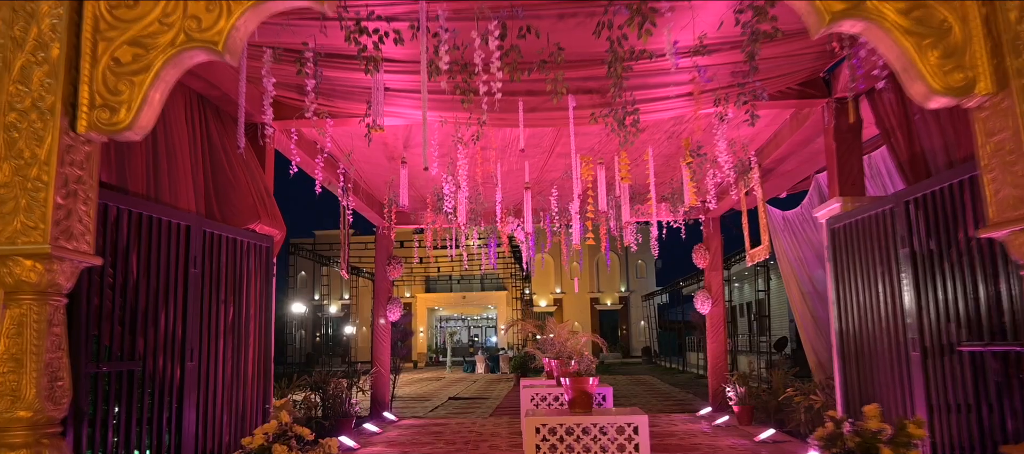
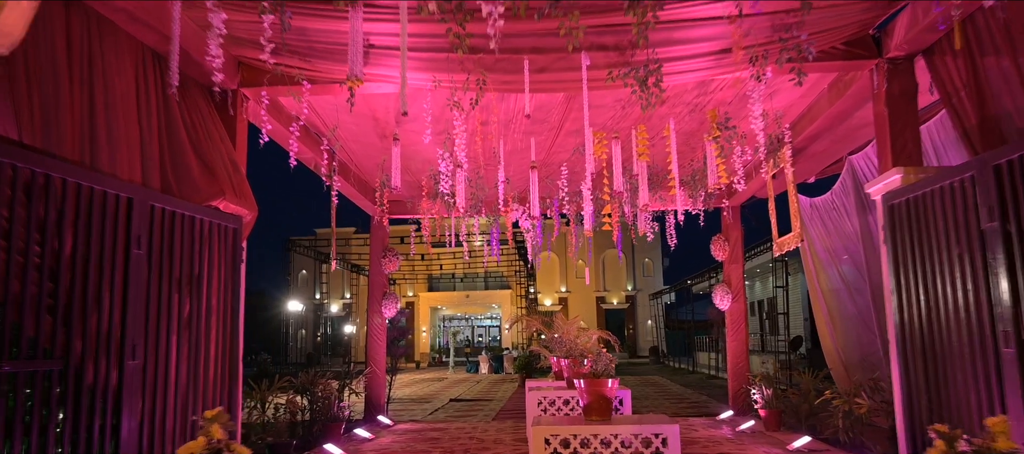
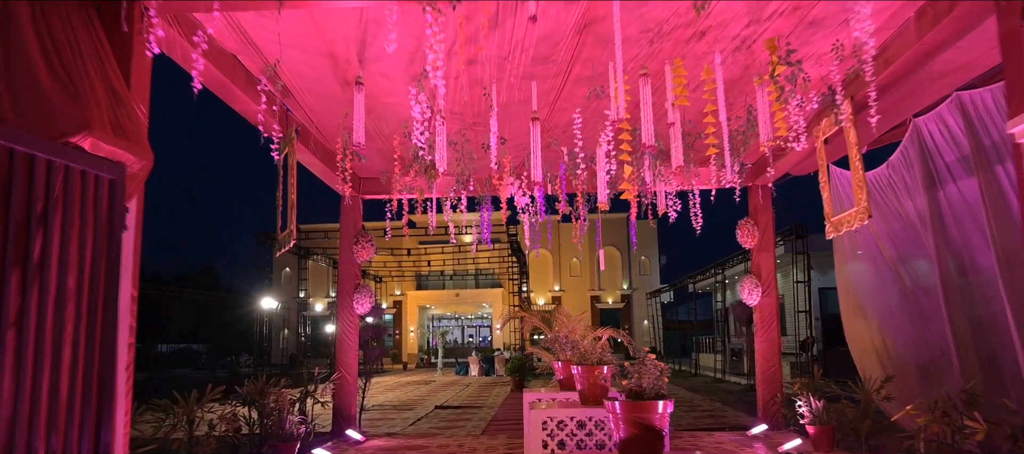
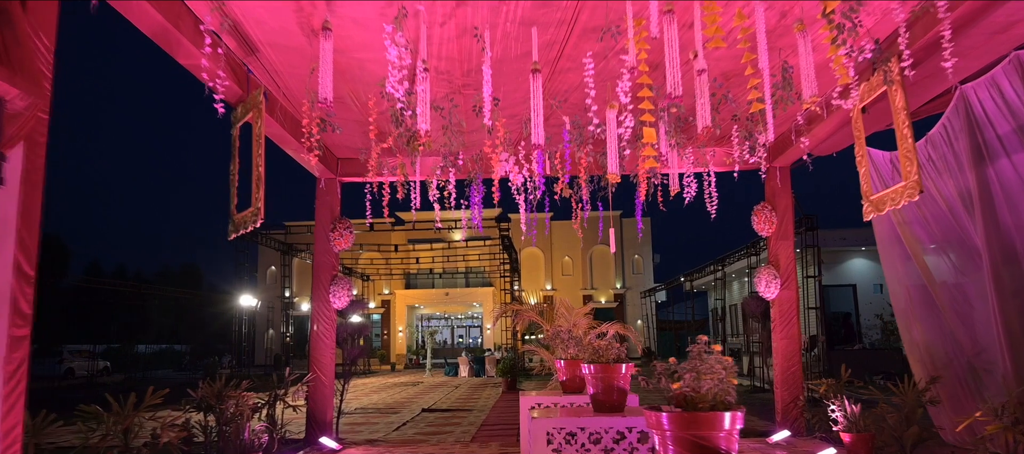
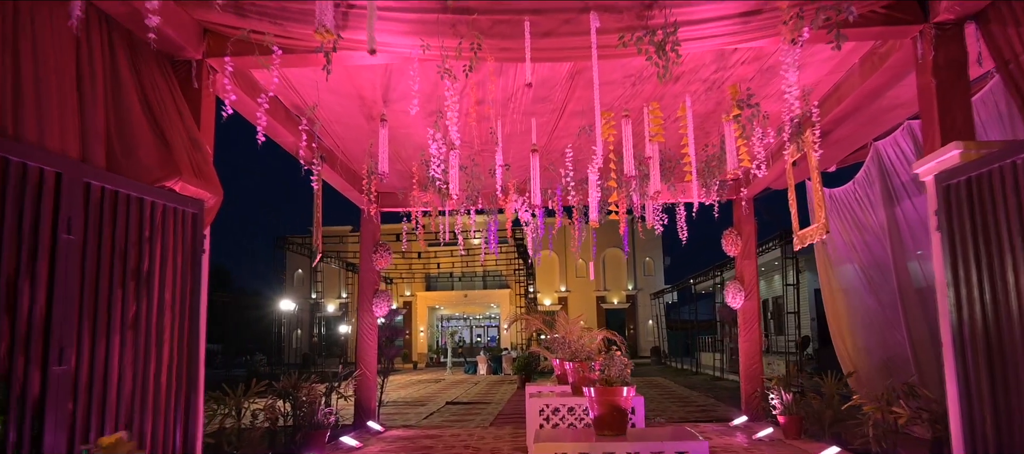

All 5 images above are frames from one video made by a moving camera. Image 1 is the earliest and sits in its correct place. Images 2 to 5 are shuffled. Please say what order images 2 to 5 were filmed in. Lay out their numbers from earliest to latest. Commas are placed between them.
2, 5, 3, 4
